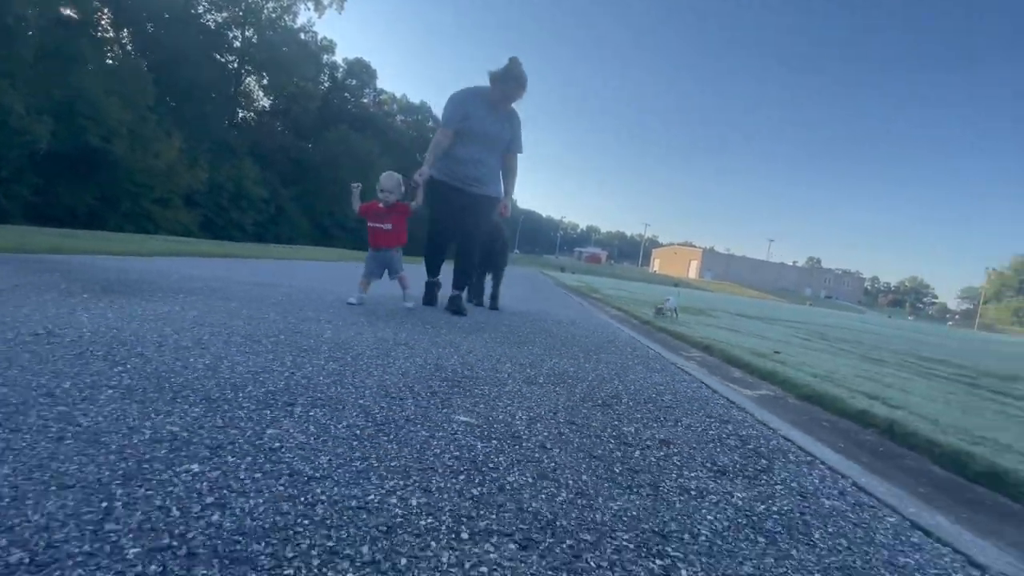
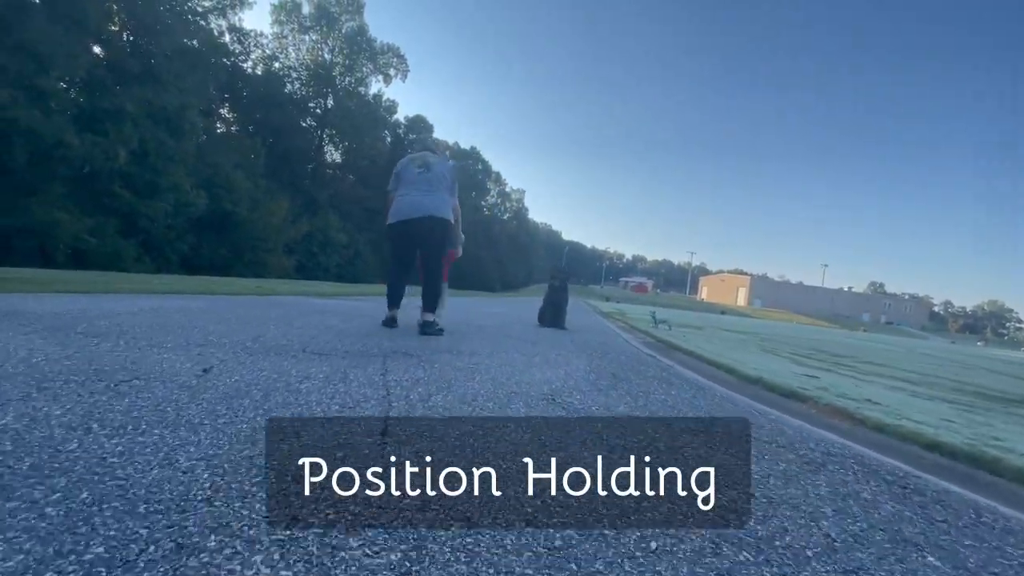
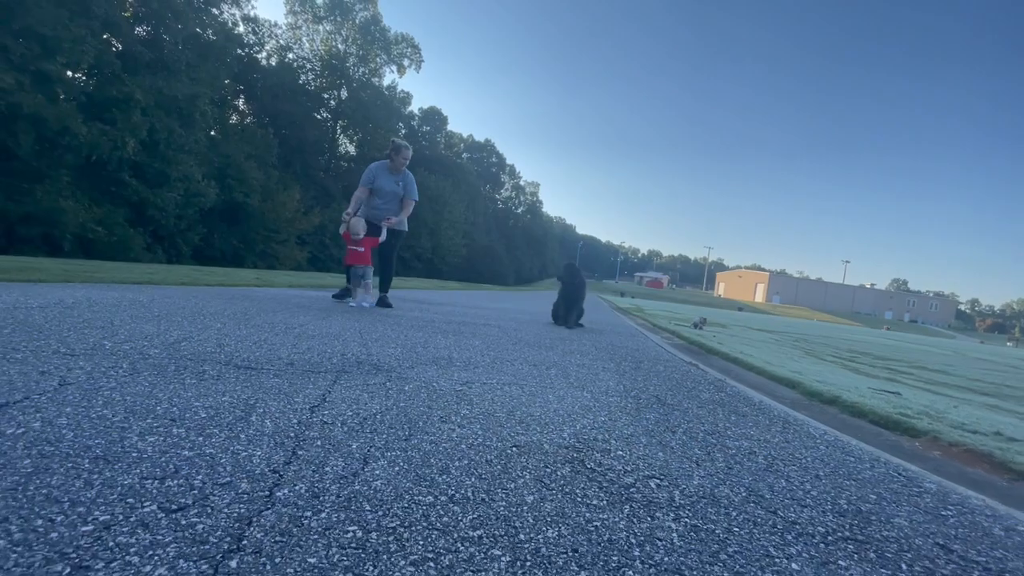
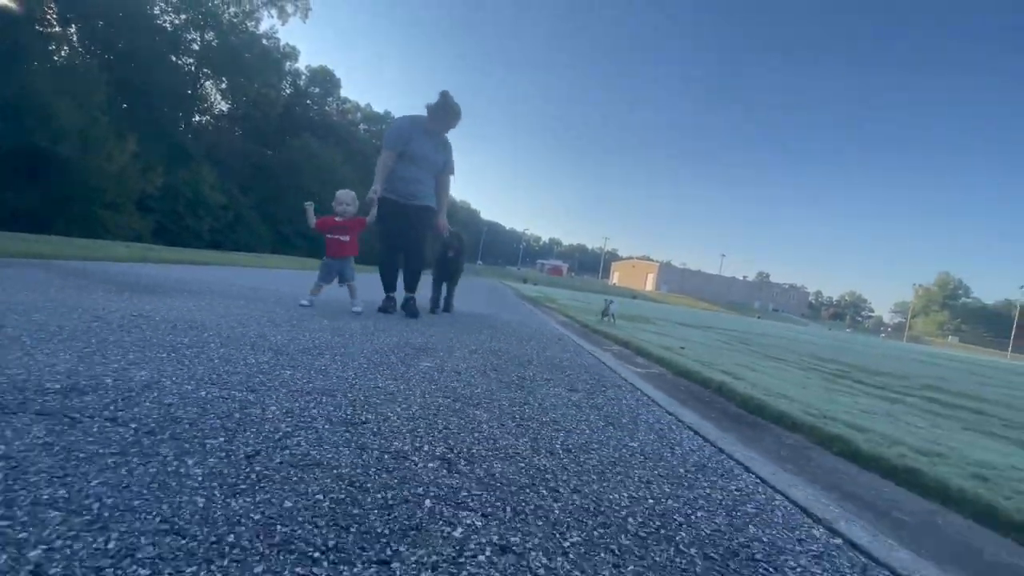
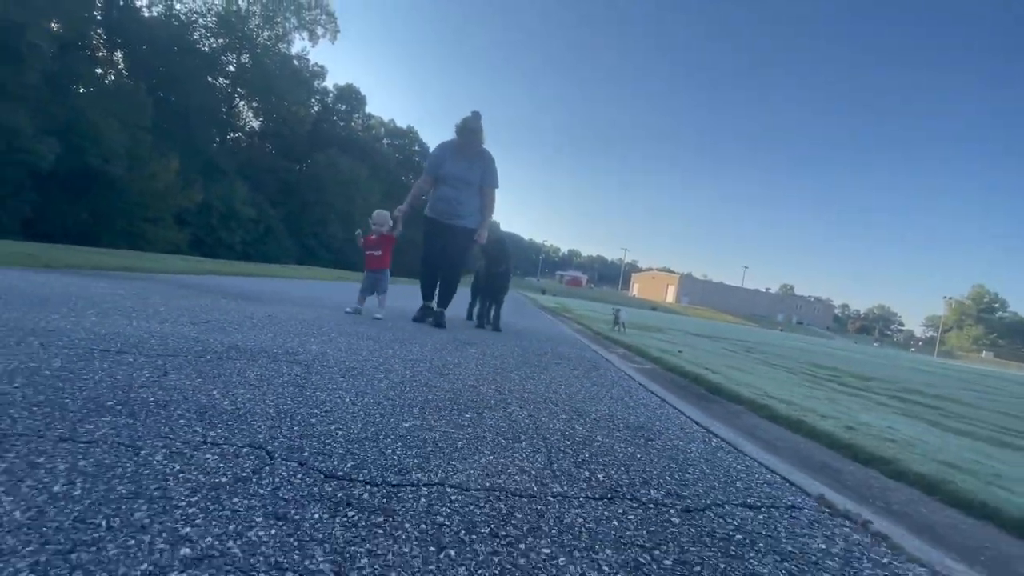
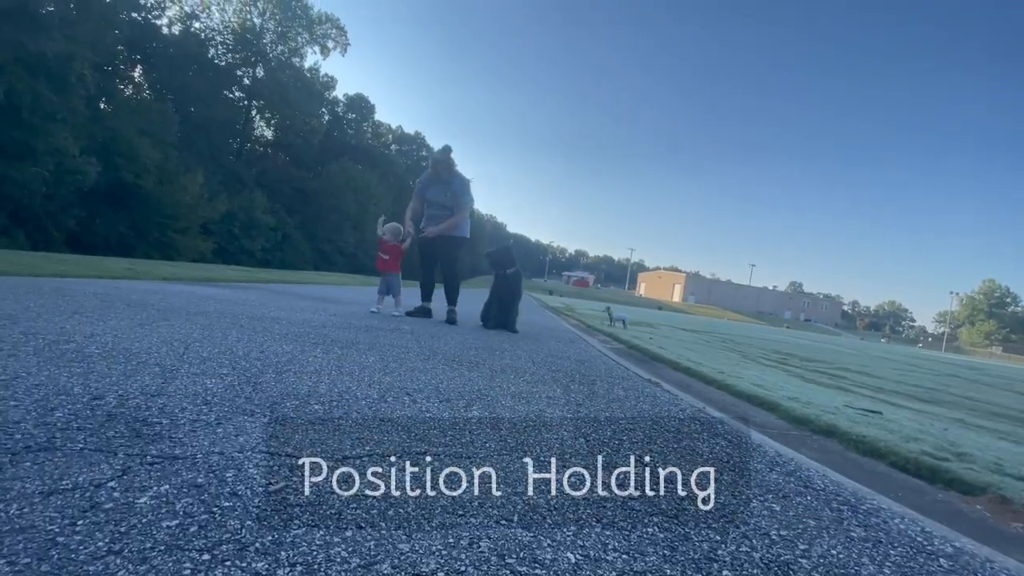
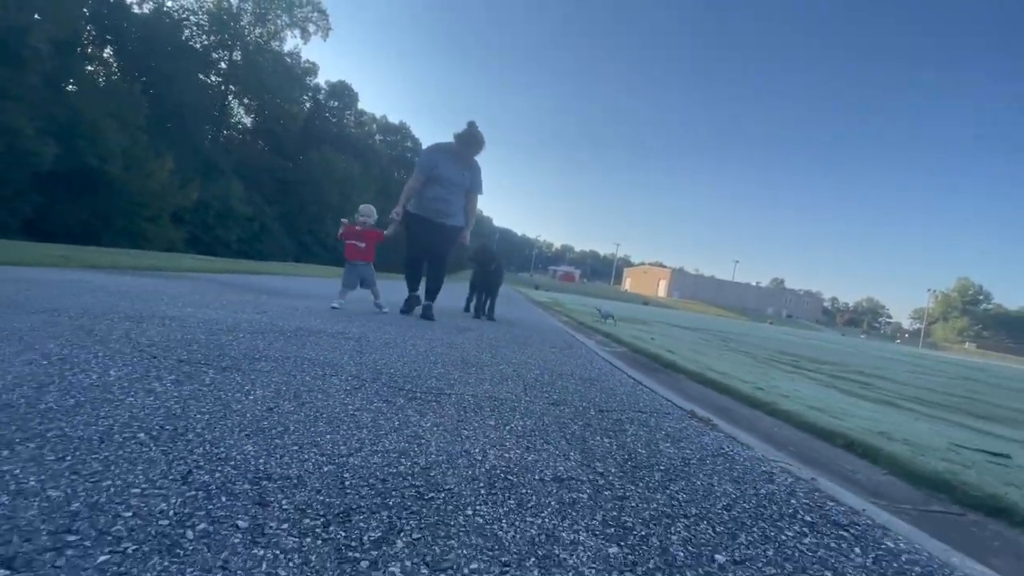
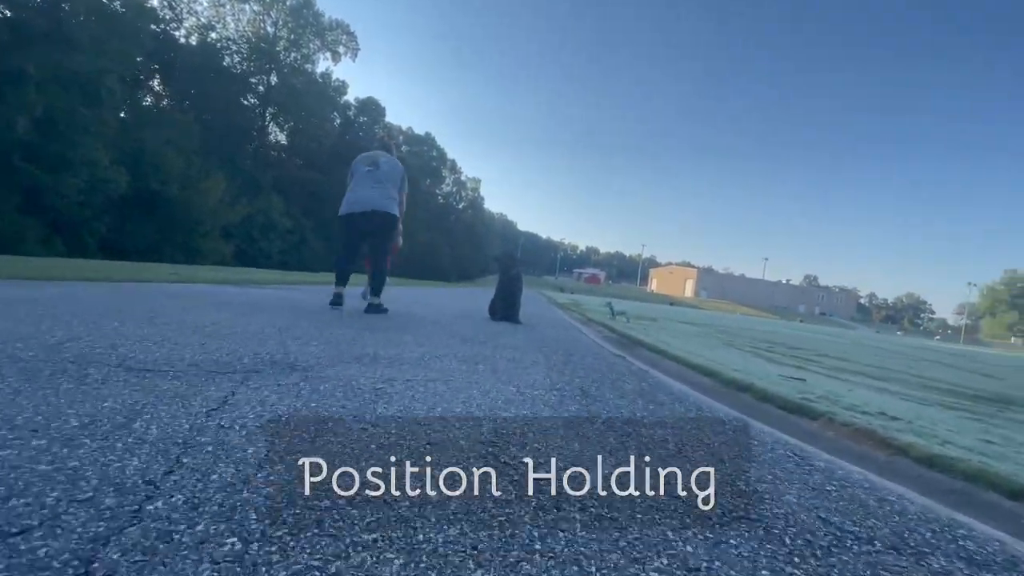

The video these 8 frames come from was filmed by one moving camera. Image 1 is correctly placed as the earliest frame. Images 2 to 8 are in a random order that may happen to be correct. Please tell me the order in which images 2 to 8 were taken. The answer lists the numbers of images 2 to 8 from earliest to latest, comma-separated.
4, 5, 7, 6, 2, 8, 3
